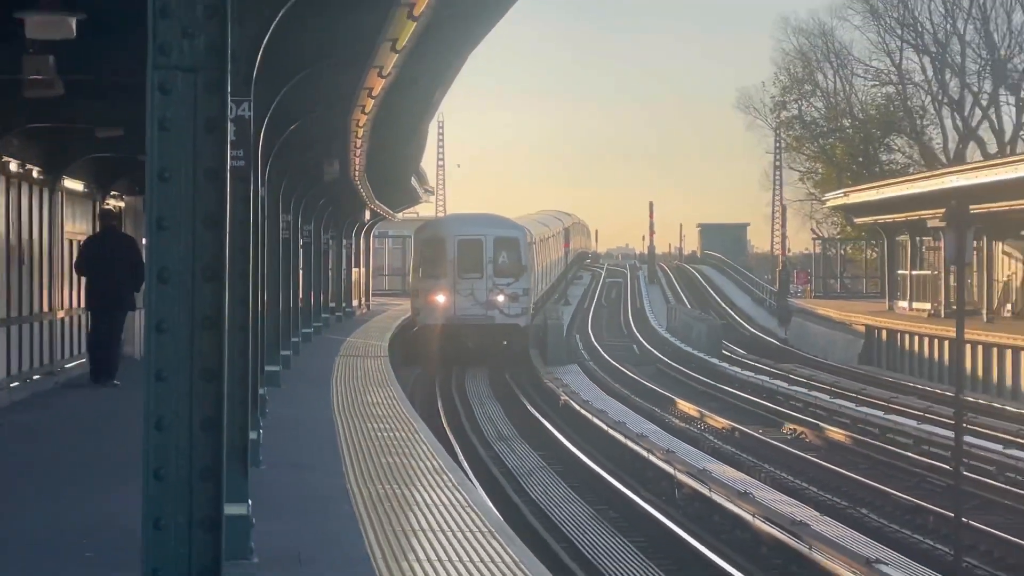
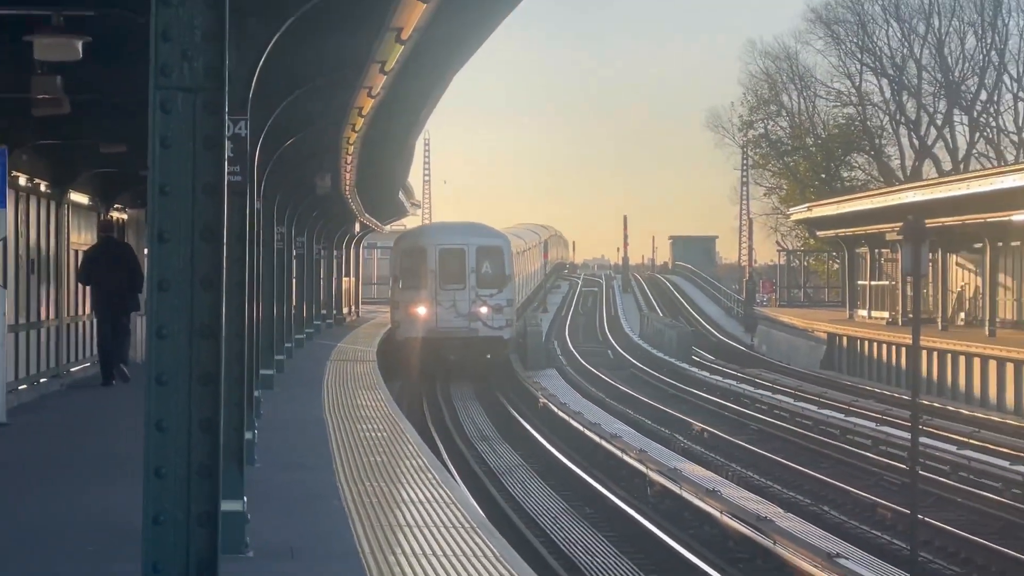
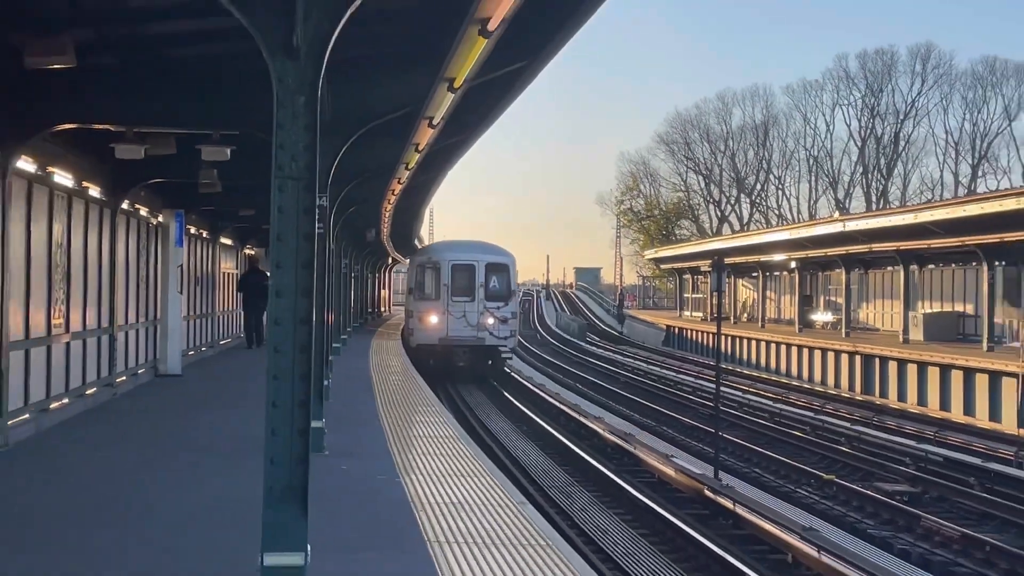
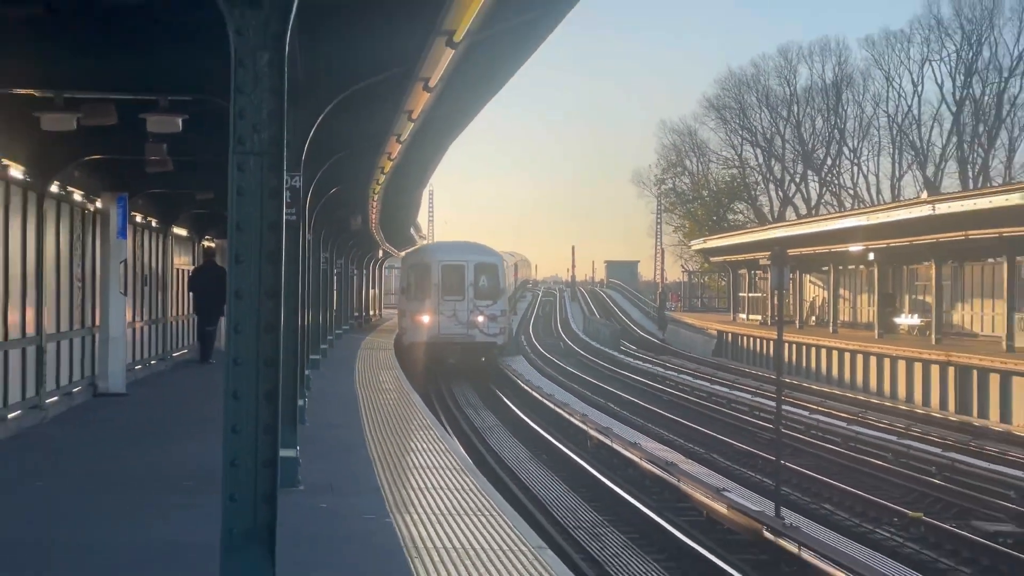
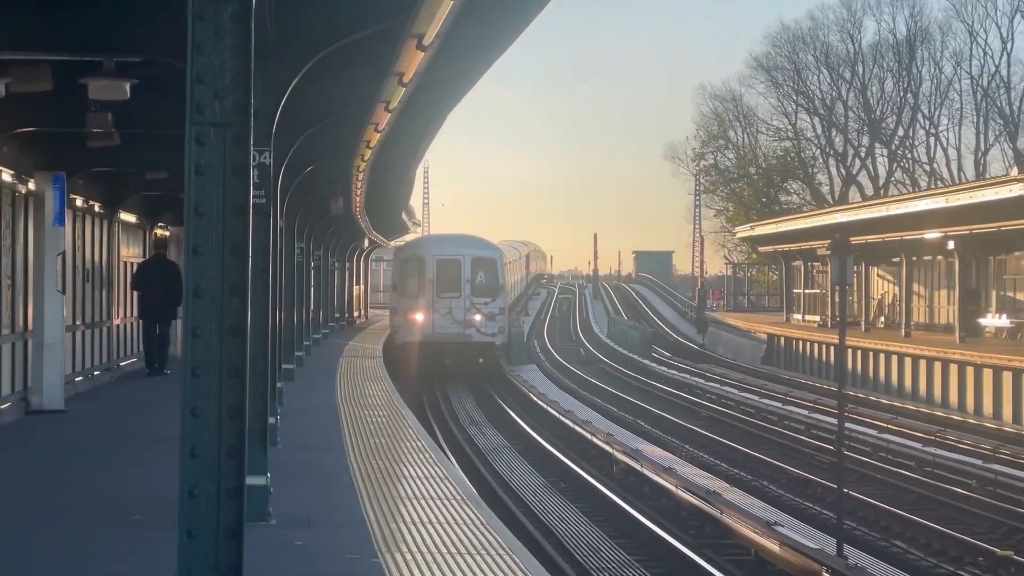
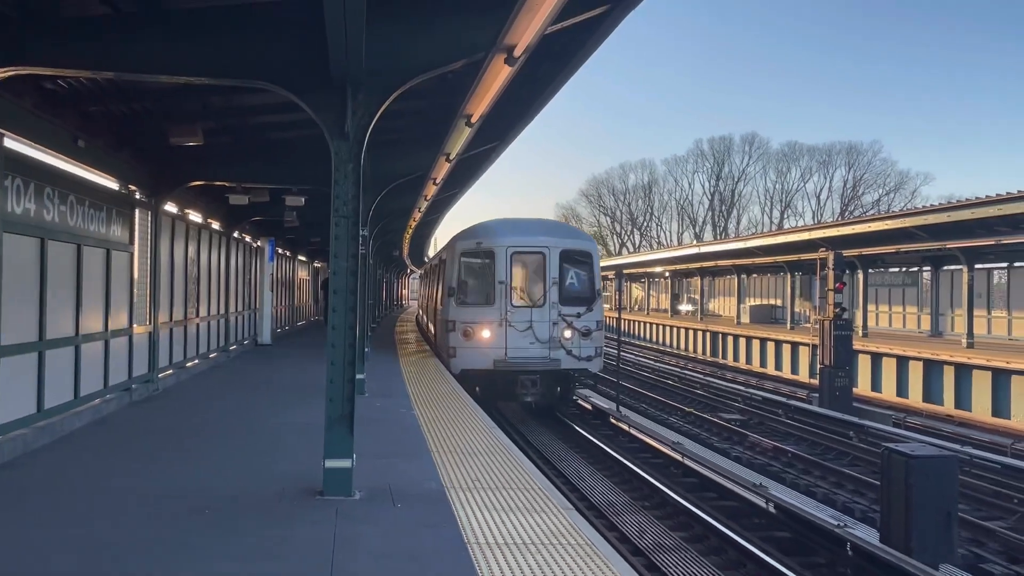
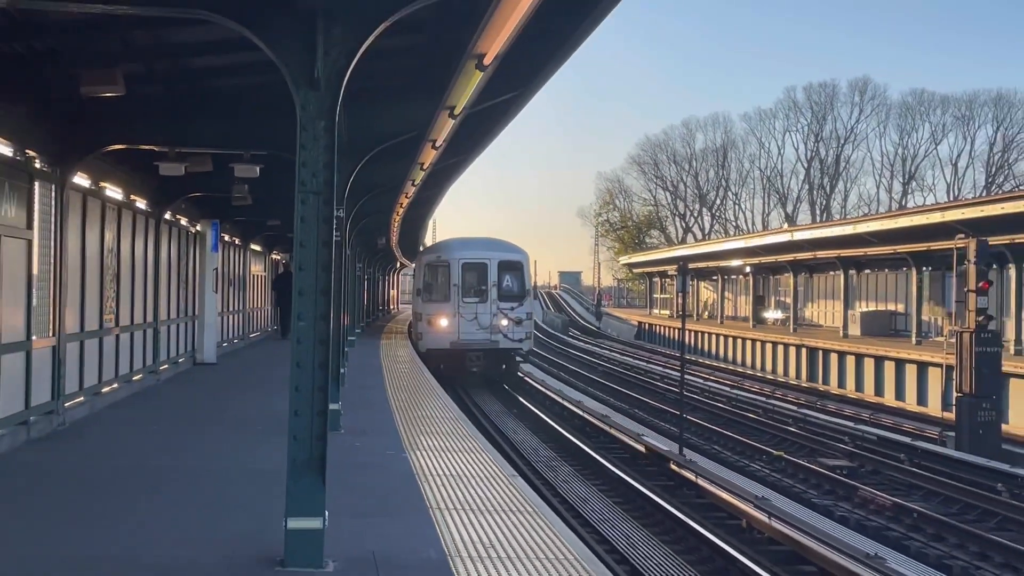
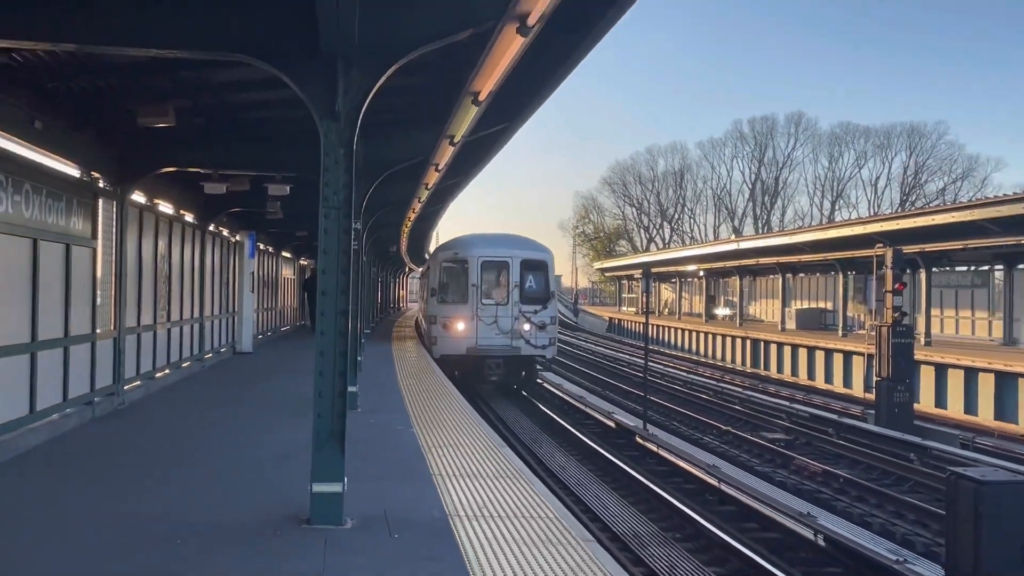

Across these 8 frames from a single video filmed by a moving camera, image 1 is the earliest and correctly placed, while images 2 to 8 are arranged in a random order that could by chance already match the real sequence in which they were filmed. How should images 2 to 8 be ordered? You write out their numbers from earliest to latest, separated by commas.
2, 5, 4, 3, 7, 8, 6
